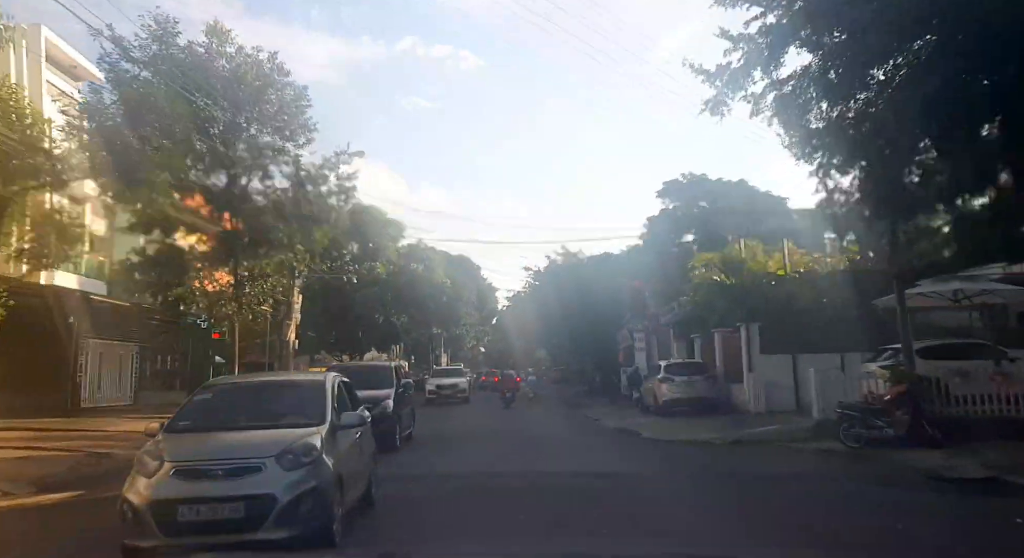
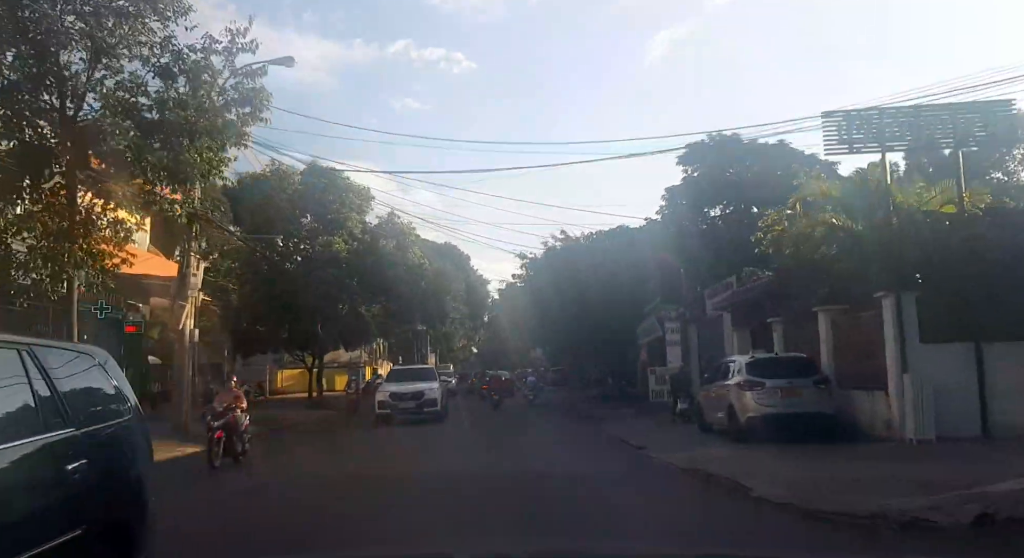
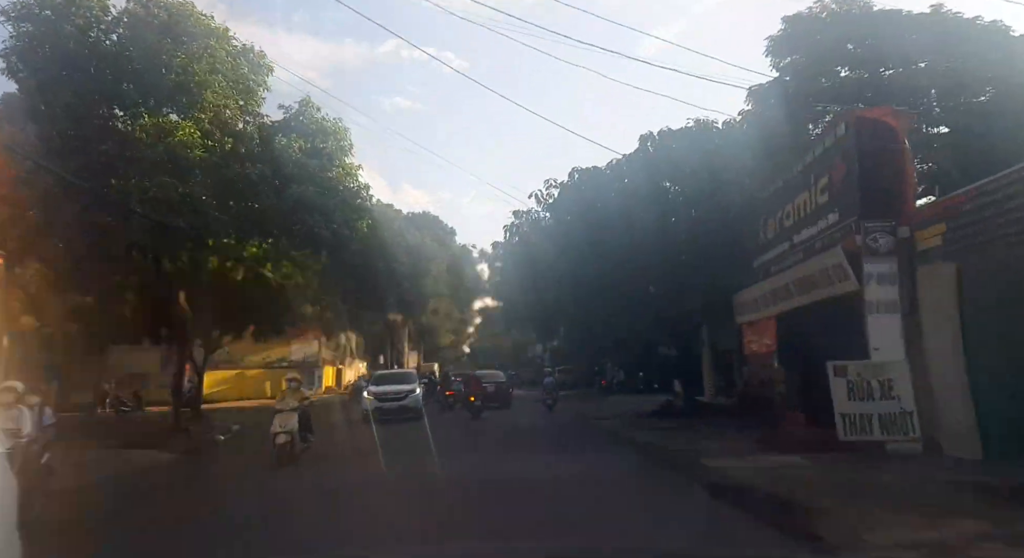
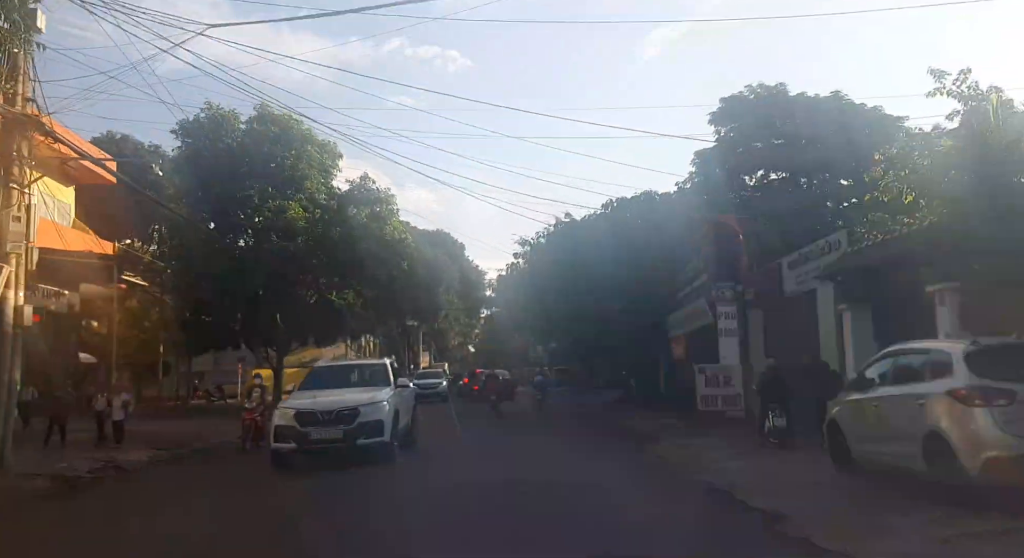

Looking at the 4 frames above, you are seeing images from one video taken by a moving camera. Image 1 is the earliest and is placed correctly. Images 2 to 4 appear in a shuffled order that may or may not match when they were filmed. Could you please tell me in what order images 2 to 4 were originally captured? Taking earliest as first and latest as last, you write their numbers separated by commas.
2, 4, 3
